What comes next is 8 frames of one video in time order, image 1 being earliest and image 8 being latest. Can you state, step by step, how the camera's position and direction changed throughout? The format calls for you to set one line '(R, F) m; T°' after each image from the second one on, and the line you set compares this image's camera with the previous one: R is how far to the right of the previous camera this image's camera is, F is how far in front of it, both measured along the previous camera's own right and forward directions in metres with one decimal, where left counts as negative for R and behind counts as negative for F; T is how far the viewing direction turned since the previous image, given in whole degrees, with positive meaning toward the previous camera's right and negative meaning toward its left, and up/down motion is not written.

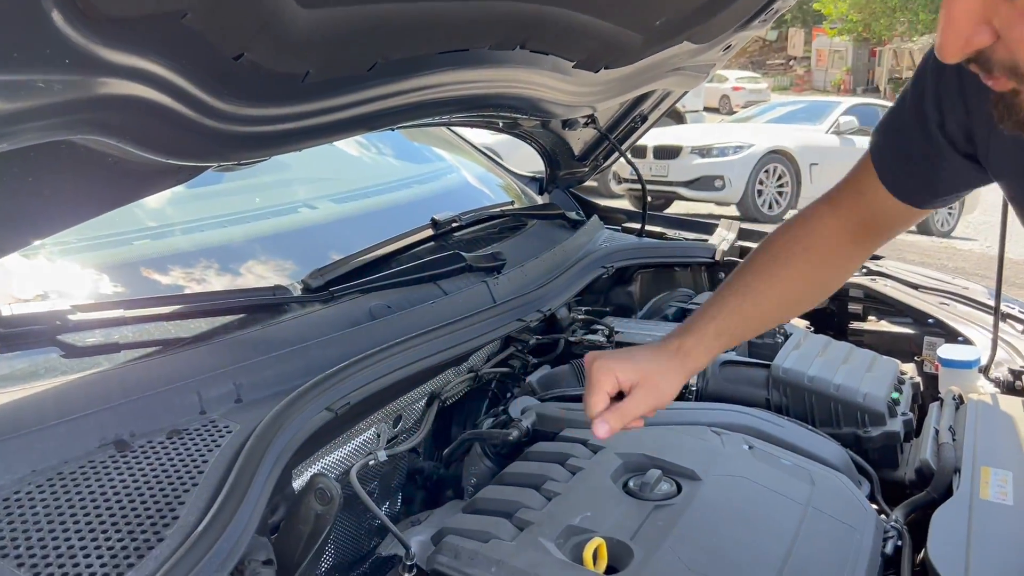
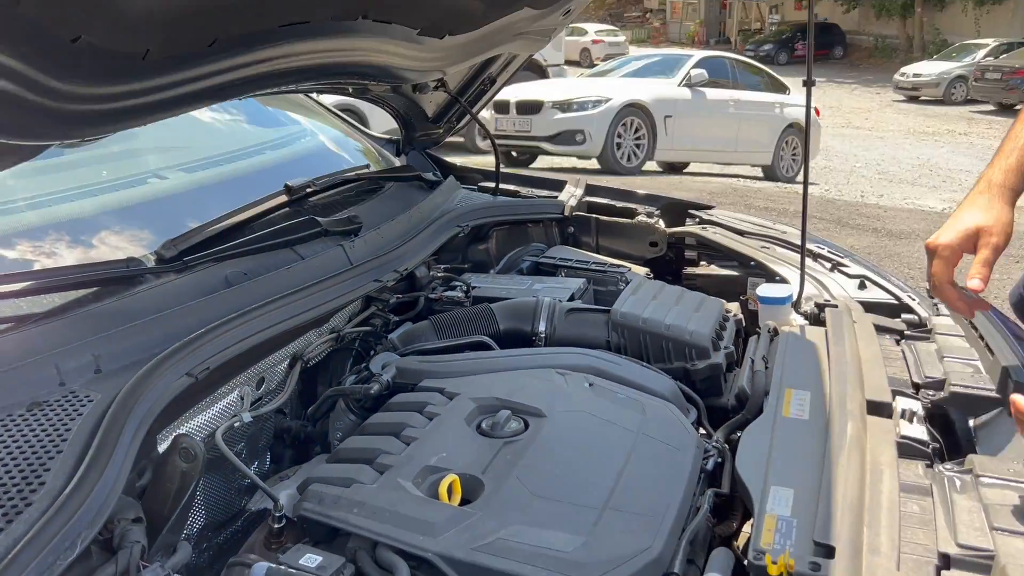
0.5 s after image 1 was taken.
(0.0, -0.1) m; +8°
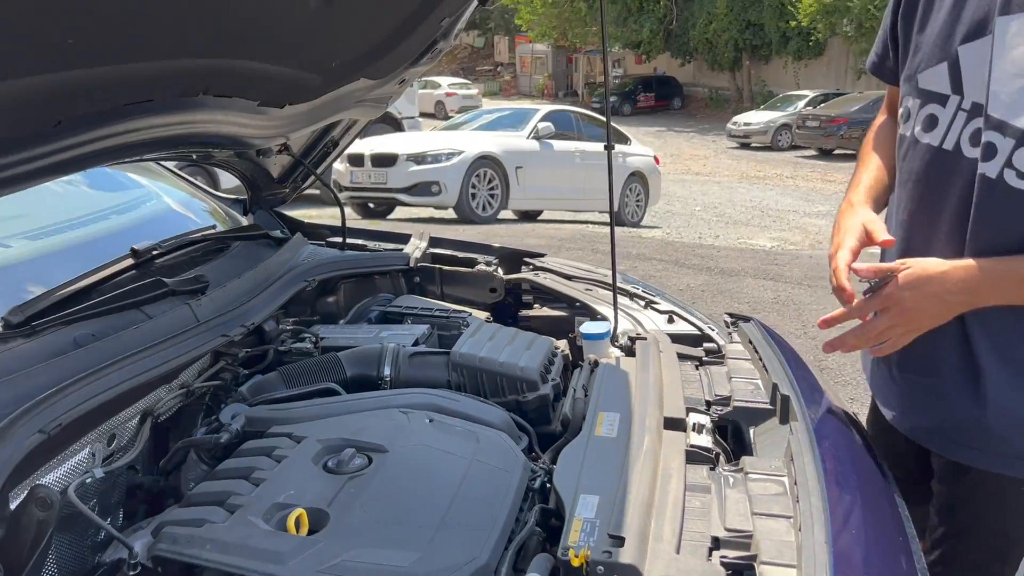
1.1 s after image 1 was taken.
(0.0, -0.2) m; +9°
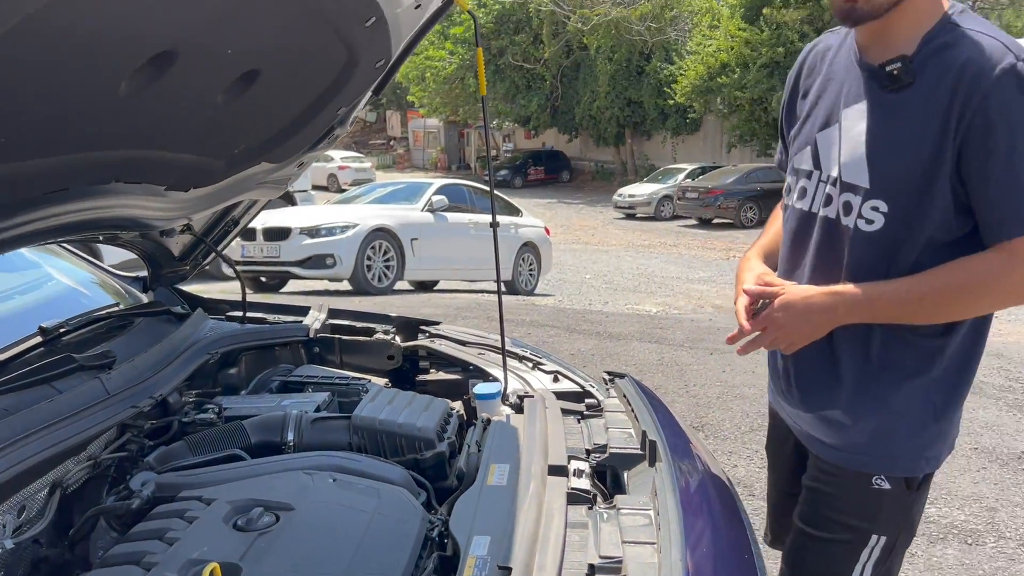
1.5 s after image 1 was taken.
(0.0, -0.2) m; +7°
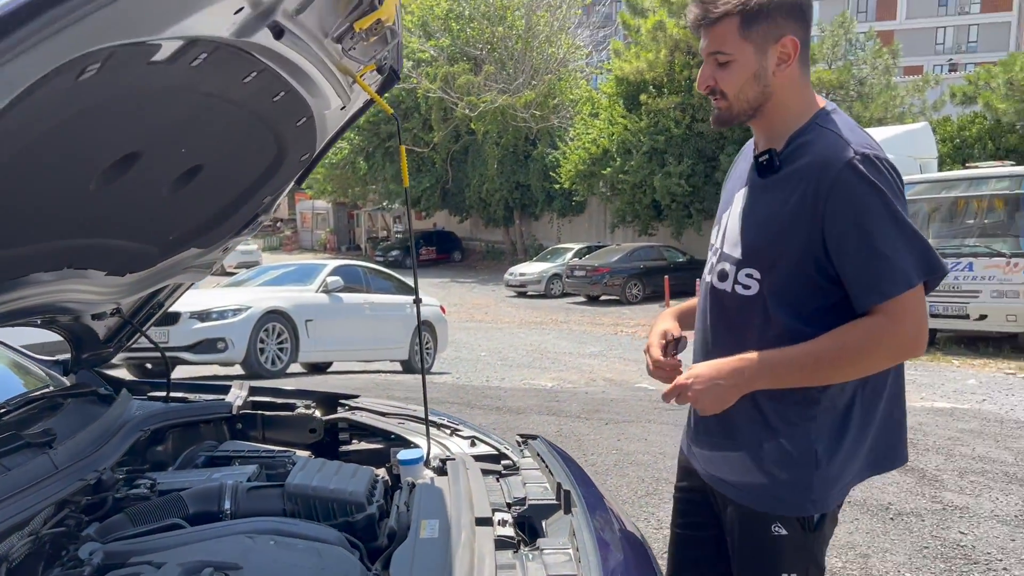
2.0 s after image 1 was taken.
(-0.1, -0.2) m; +7°
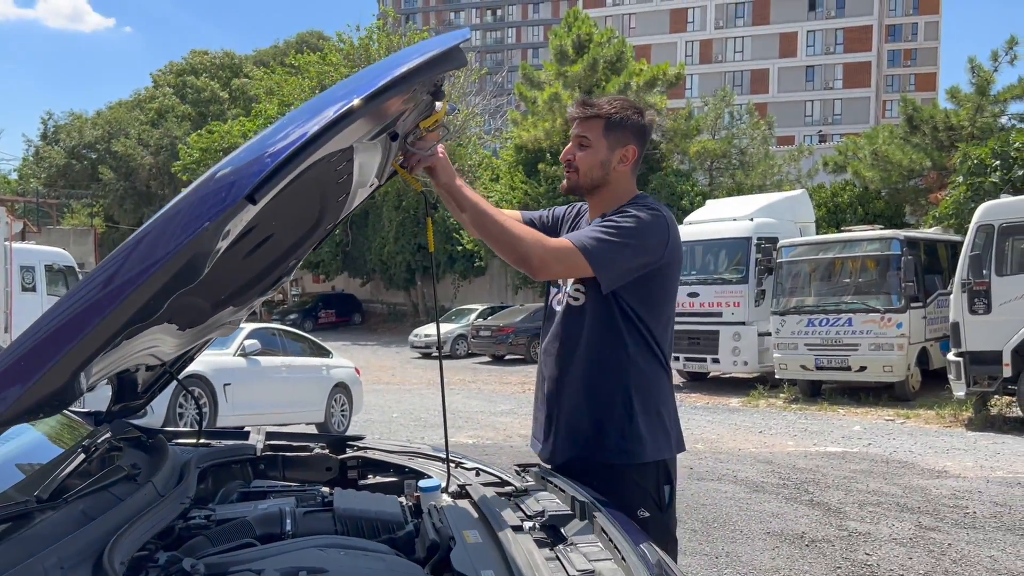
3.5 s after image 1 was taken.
(-0.3, -0.4) m; +7°
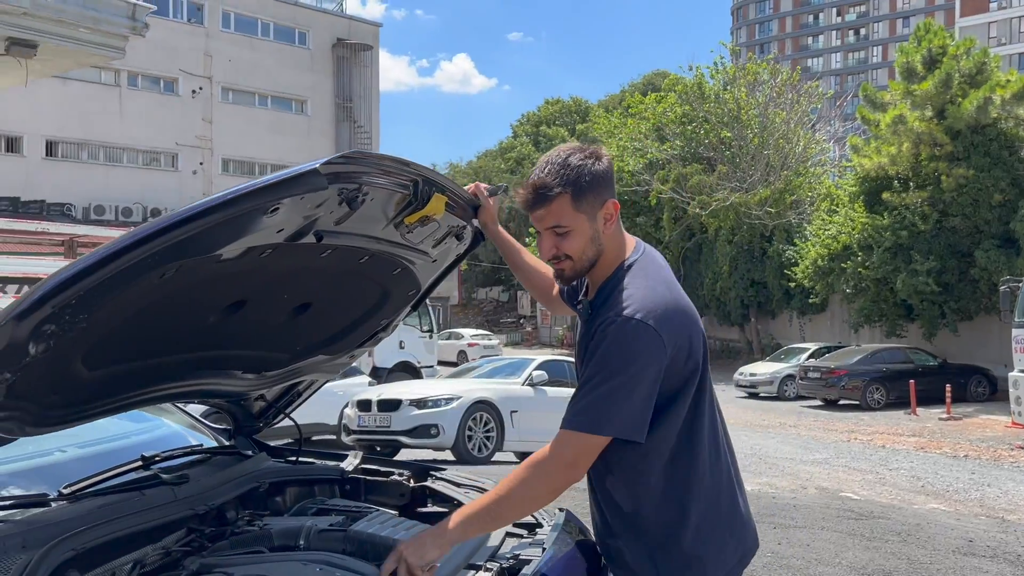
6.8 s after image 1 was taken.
(+1.0, +0.1) m; -23°
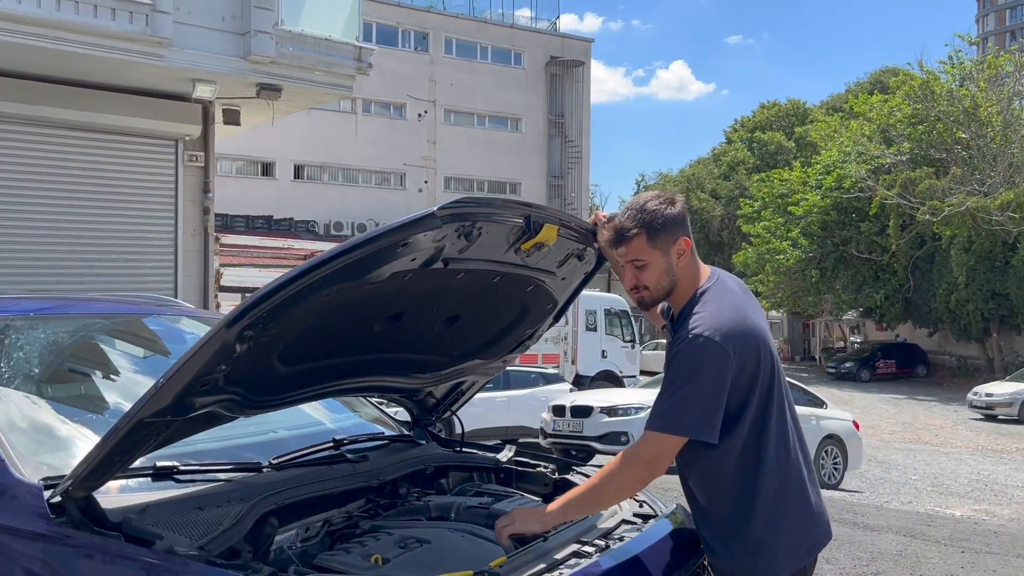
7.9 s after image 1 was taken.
(+0.4, -0.4) m; -14°
